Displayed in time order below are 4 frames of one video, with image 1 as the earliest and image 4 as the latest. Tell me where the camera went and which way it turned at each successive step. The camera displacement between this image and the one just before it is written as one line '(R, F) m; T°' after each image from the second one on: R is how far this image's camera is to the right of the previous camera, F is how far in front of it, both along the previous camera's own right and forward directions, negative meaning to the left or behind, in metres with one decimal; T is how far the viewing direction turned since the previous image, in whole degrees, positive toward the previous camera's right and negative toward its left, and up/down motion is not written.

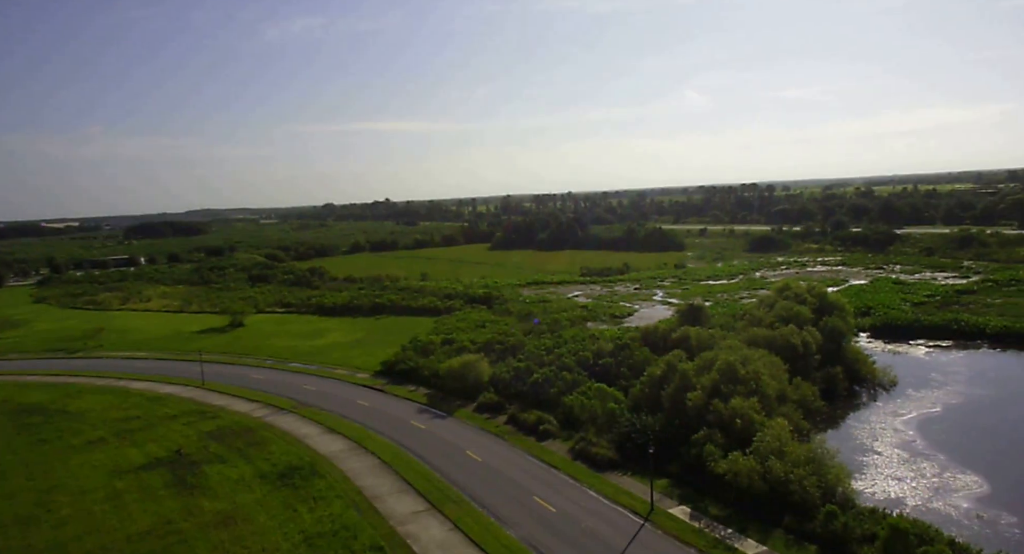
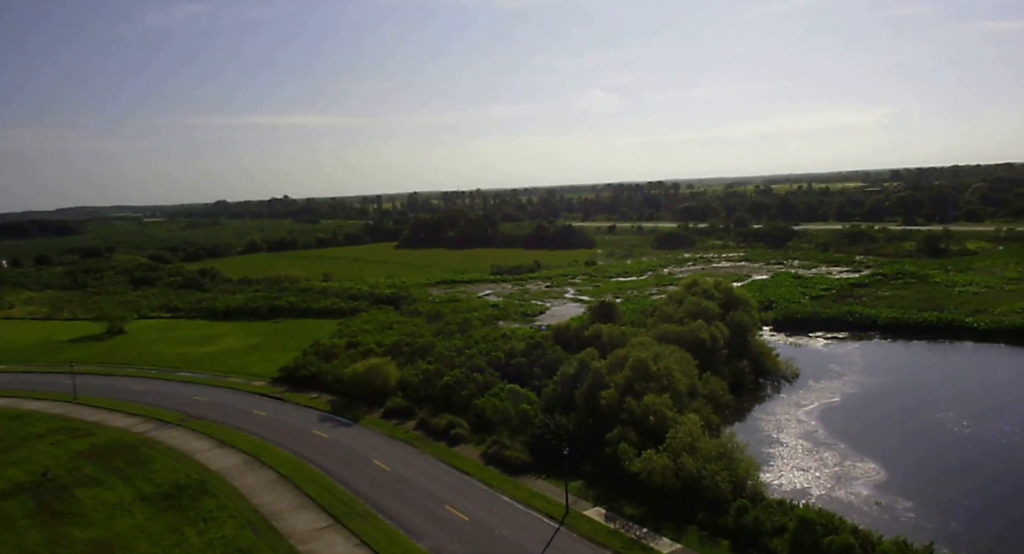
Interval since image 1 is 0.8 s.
(0.0, +1.1) m; +8°
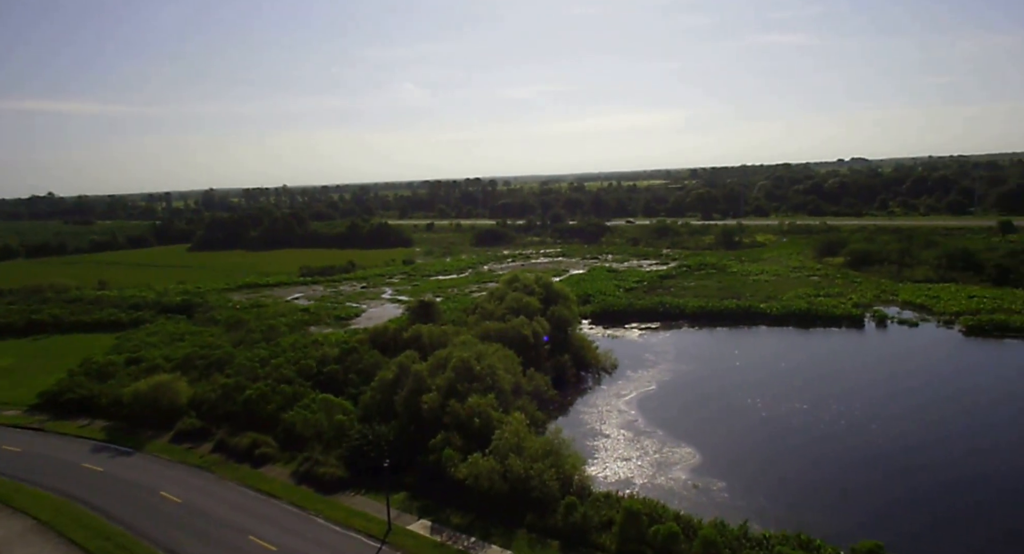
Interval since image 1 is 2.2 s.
(+0.2, +1.6) m; +16°
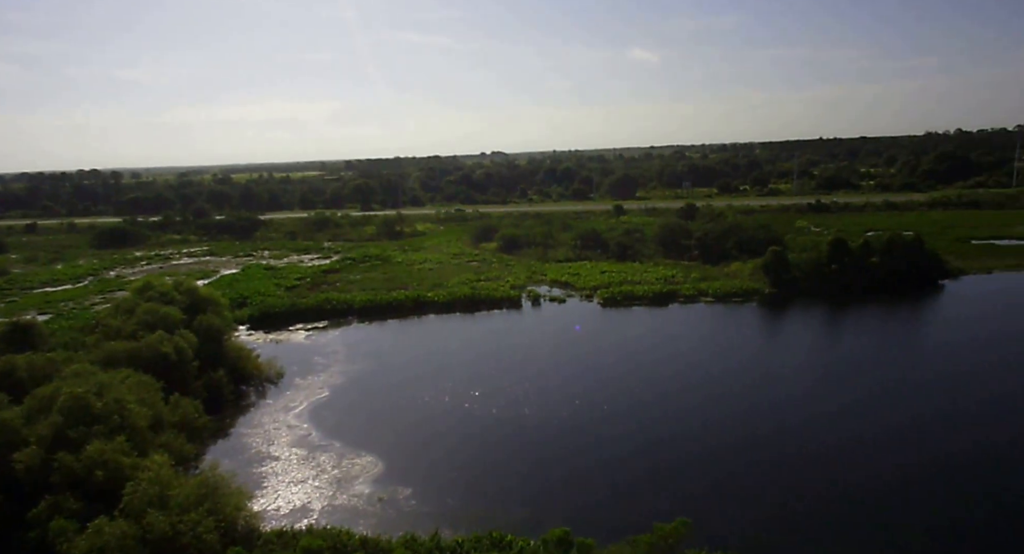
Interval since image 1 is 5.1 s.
(+0.3, +1.6) m; +29°
